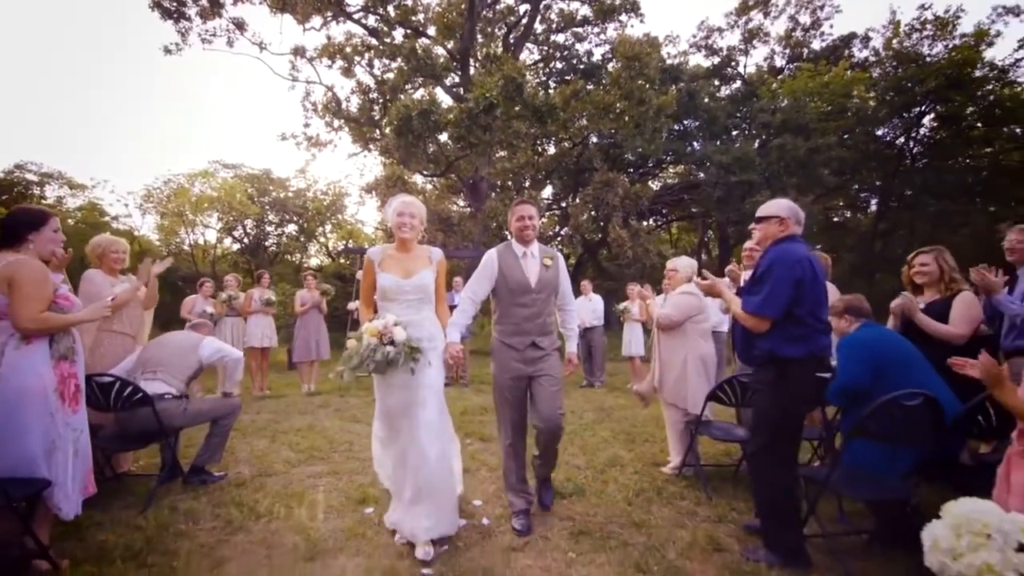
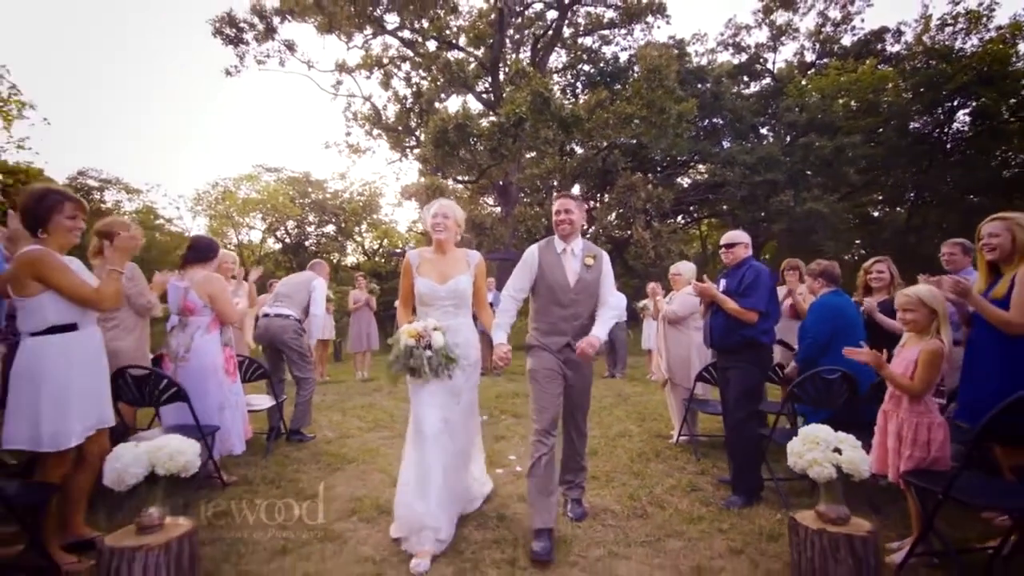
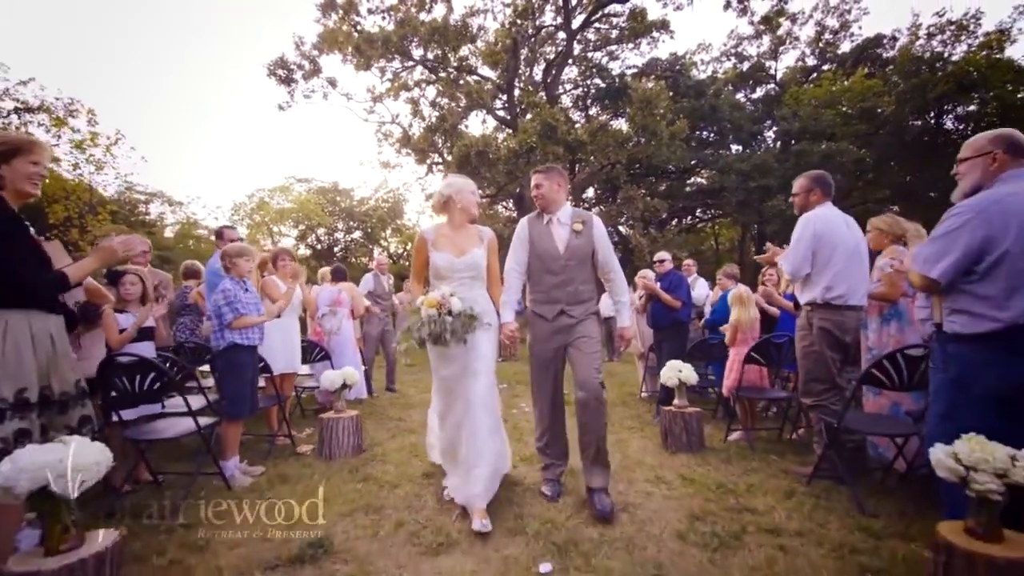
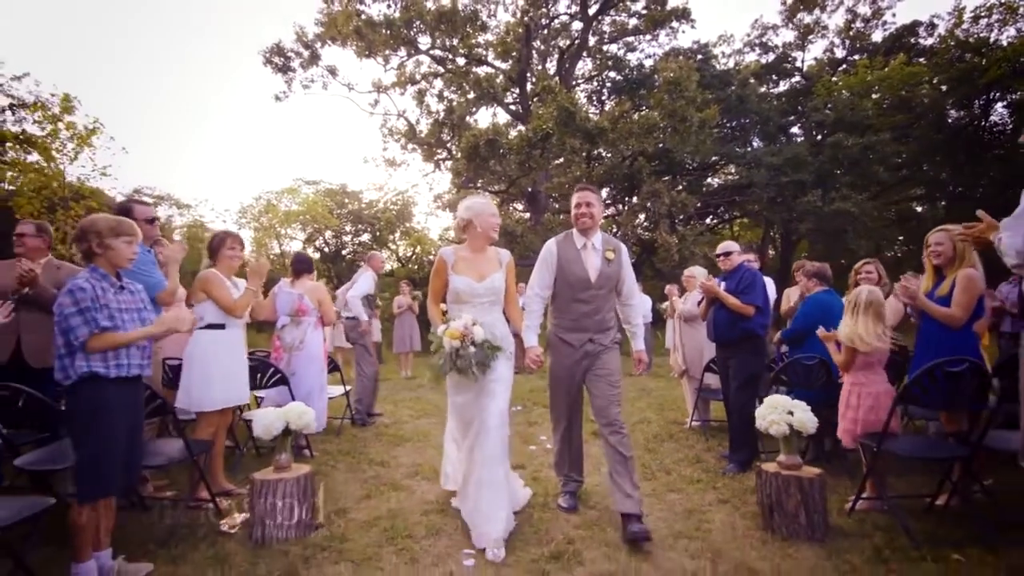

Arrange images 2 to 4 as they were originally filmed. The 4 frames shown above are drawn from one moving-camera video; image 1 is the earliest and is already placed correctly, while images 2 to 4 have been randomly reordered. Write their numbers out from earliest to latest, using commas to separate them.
2, 4, 3
